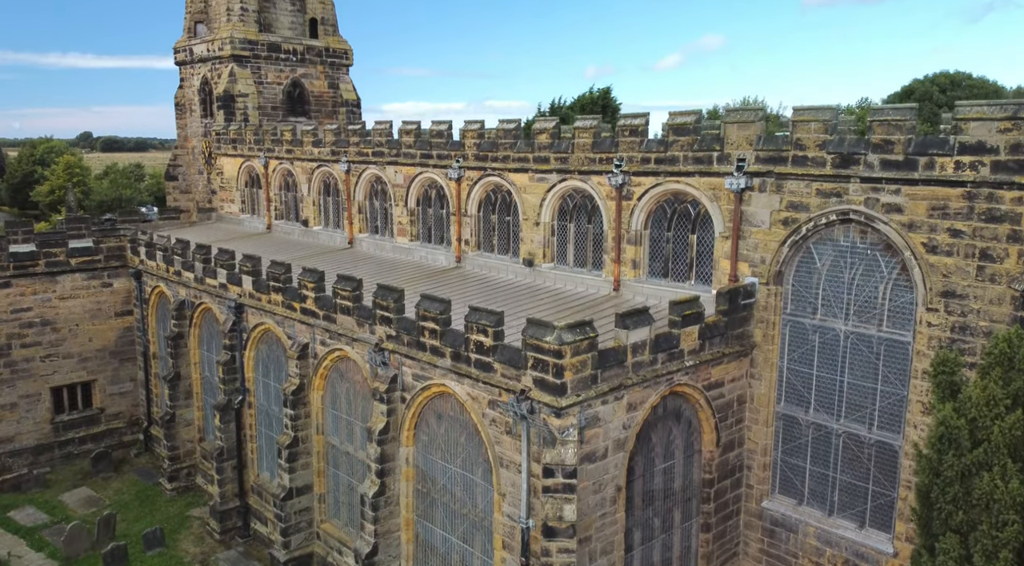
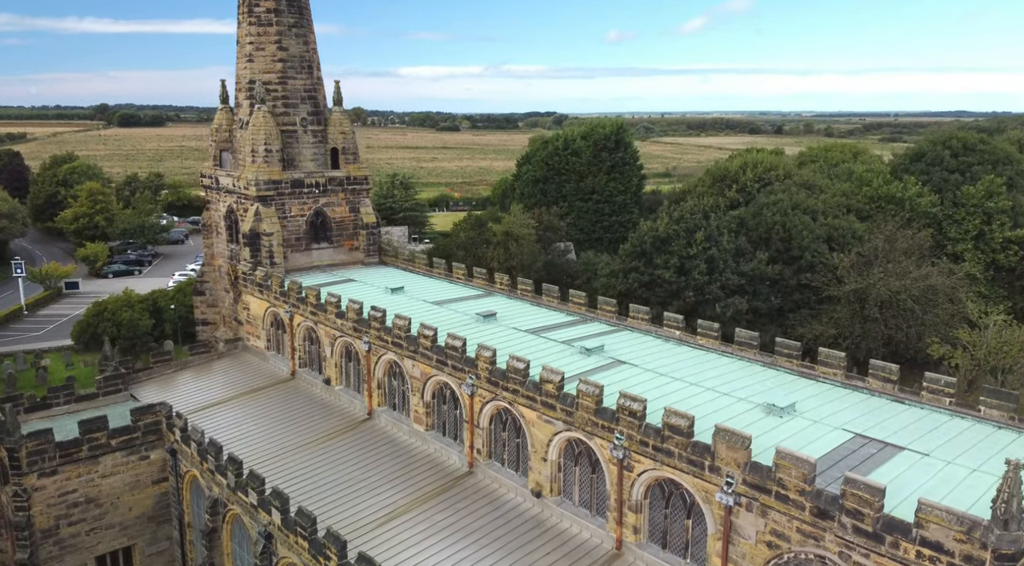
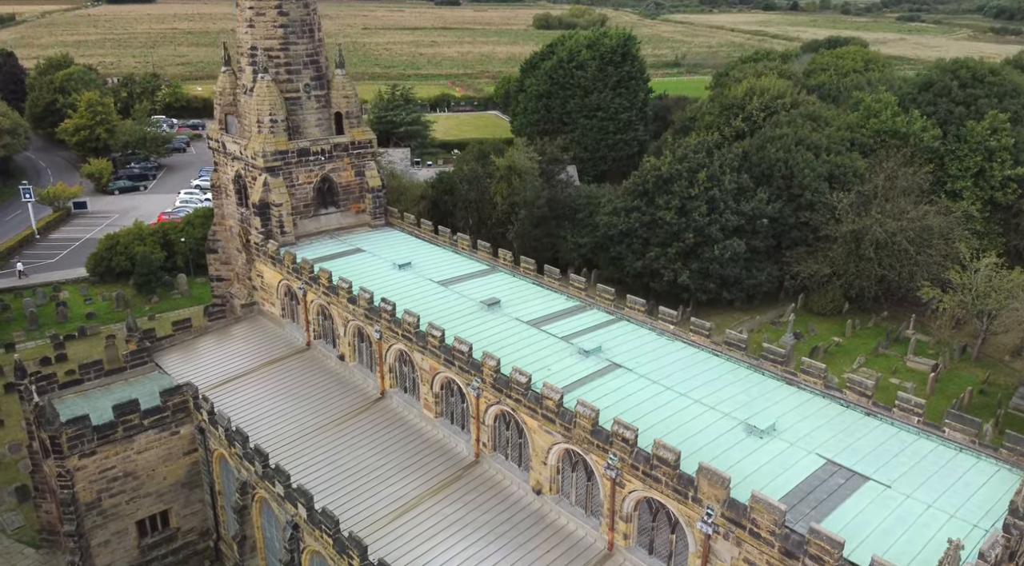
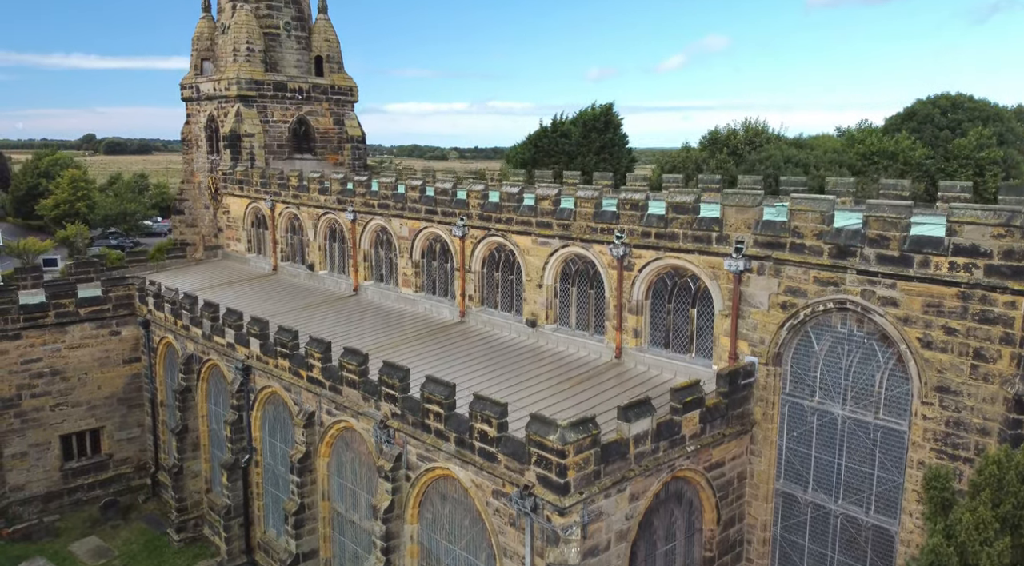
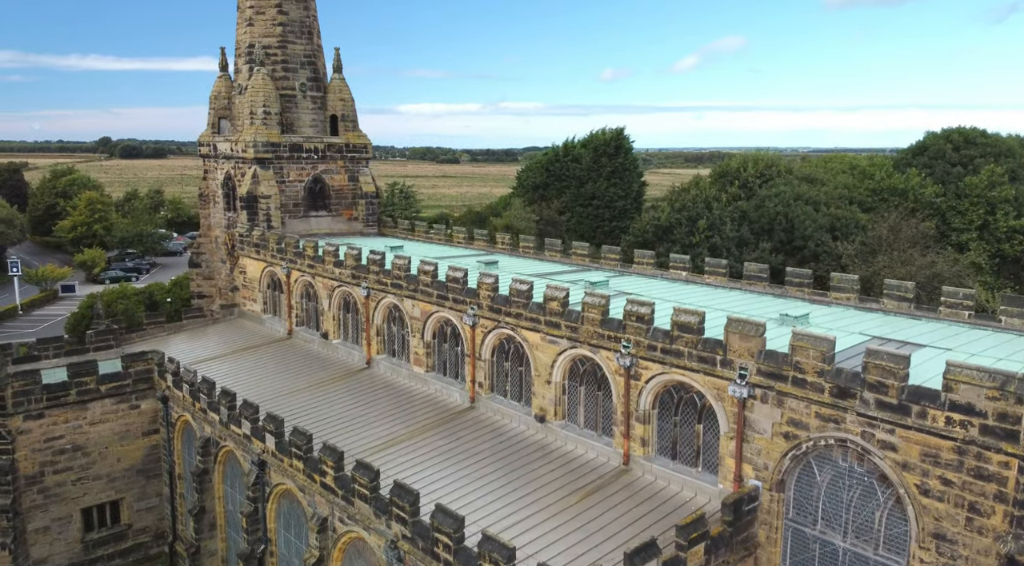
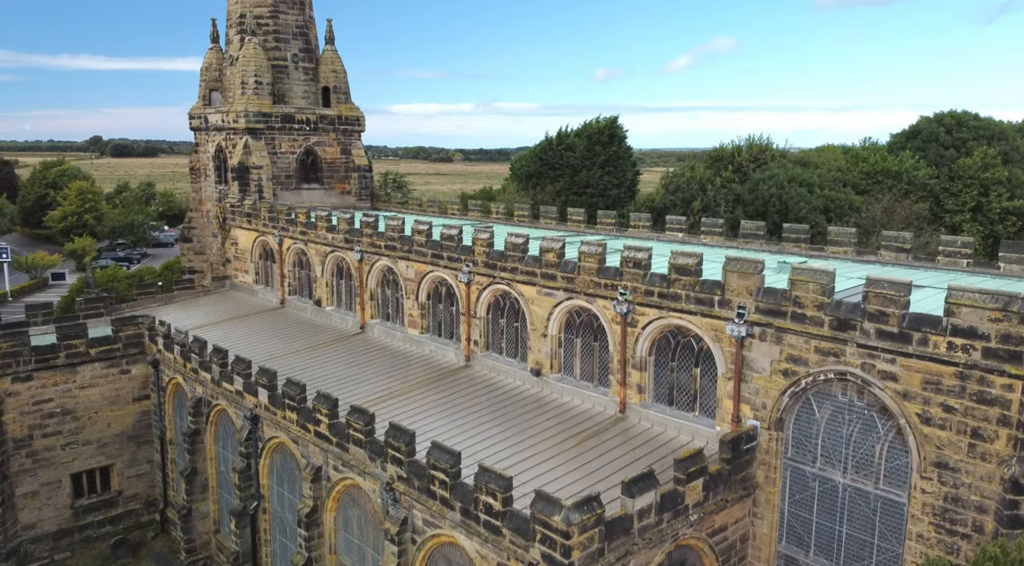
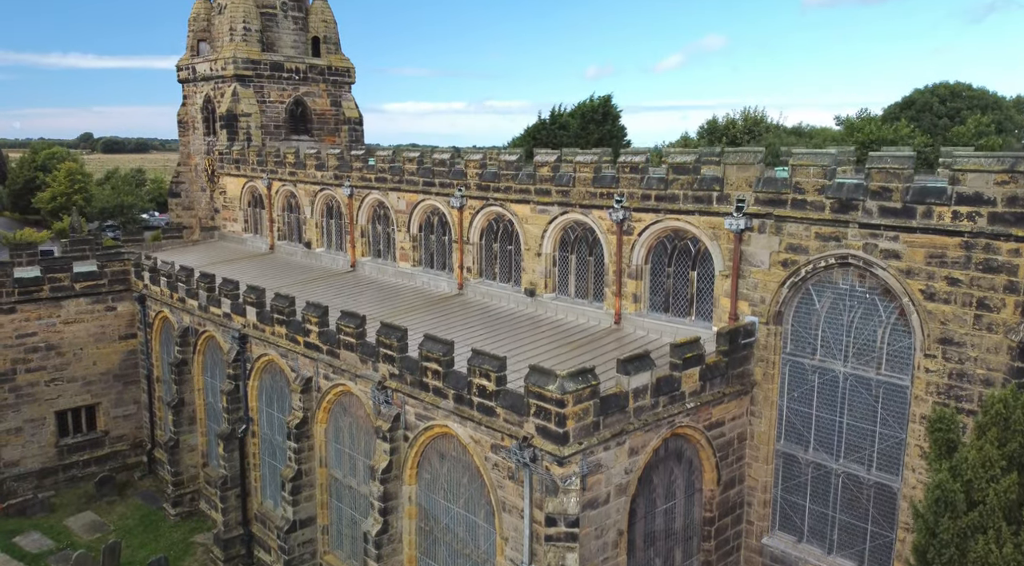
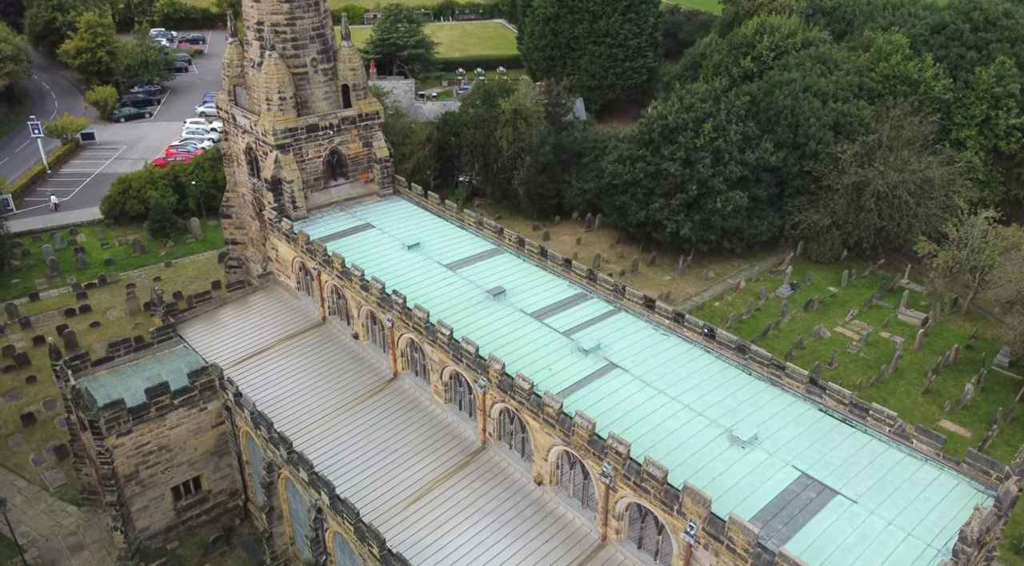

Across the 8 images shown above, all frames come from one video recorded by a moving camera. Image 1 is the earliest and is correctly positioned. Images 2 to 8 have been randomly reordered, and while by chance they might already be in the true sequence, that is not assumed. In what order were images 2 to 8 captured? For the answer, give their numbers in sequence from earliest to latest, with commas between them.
7, 4, 6, 5, 2, 3, 8
